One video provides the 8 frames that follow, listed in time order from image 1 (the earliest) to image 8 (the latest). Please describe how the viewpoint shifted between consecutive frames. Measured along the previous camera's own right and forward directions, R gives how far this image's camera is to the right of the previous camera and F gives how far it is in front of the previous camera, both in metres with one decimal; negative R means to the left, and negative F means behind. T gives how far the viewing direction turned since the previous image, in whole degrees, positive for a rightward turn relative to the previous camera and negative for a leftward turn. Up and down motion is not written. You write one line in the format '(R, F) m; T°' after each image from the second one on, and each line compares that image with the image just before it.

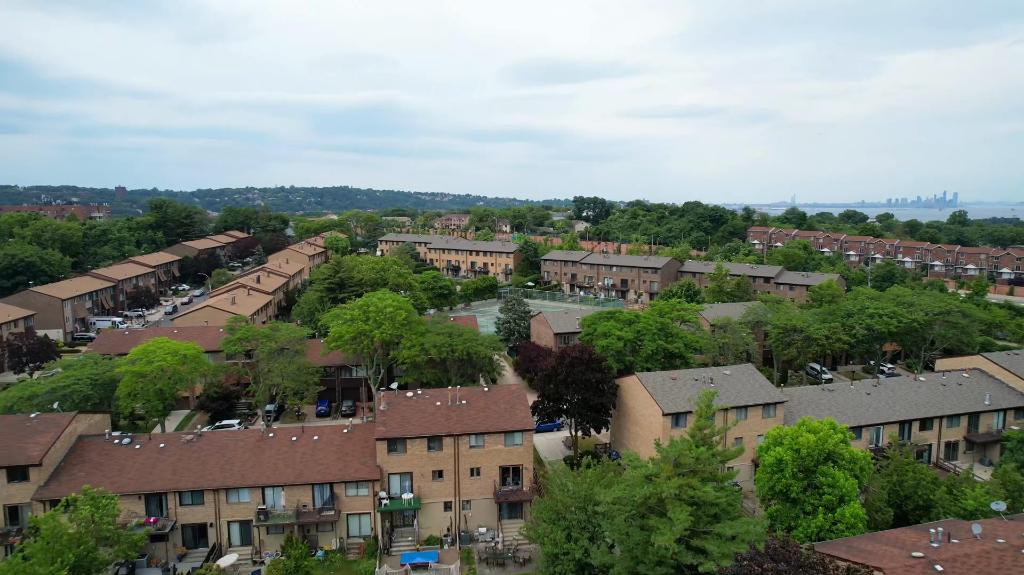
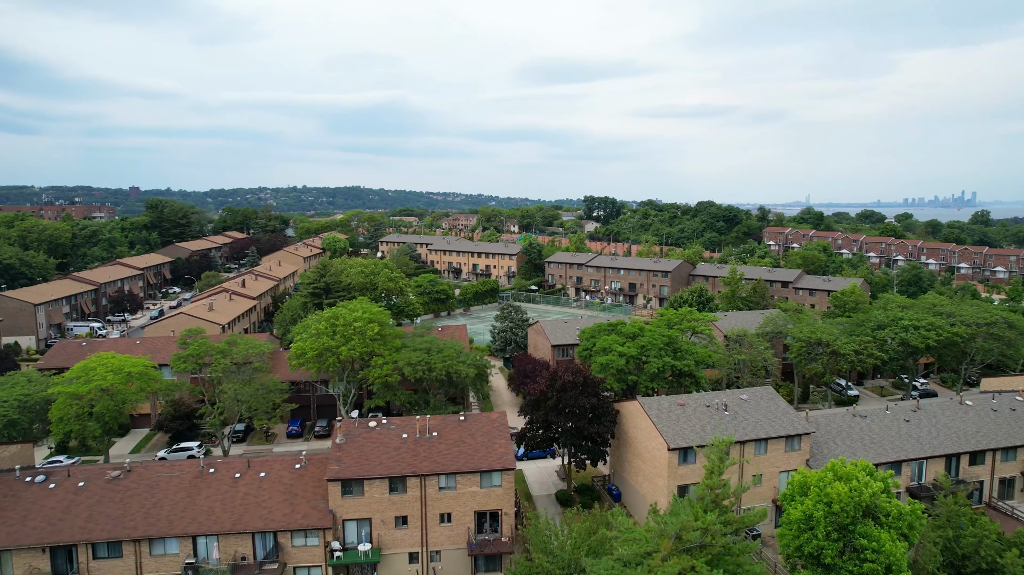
(+1.3, +4.3) m; -1°
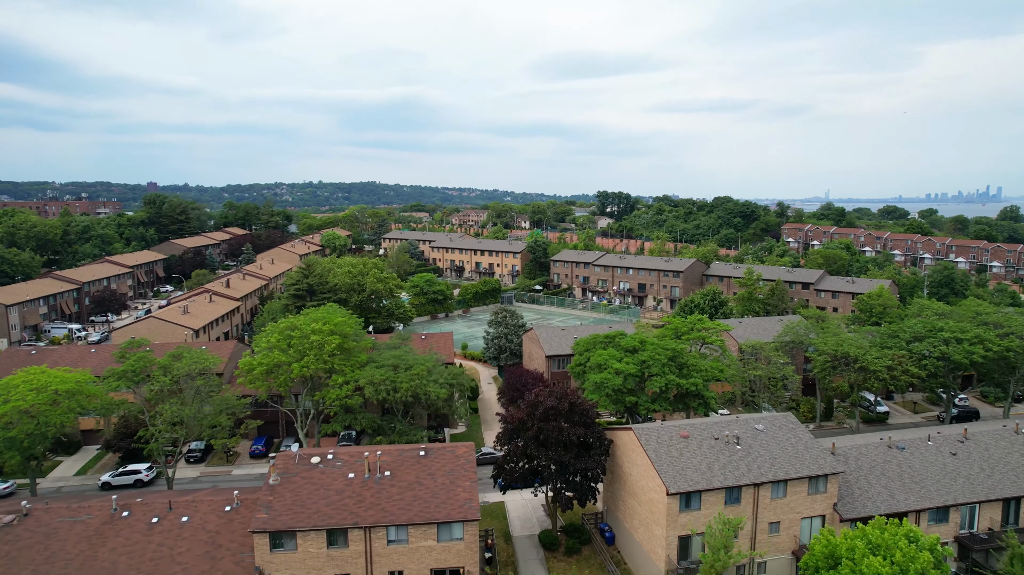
(+1.6, +4.2) m; -1°
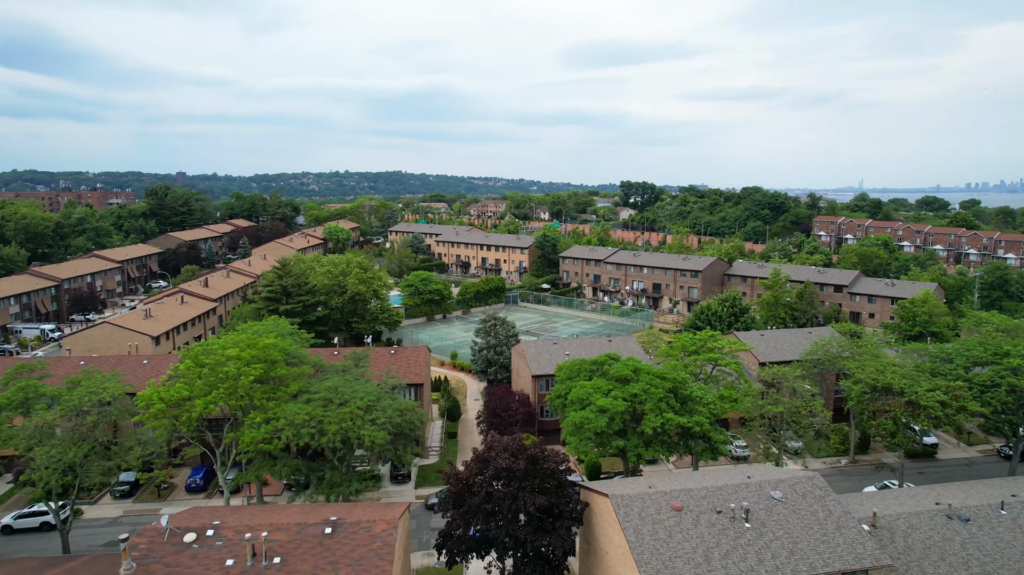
(+2.4, +5.5) m; -2°
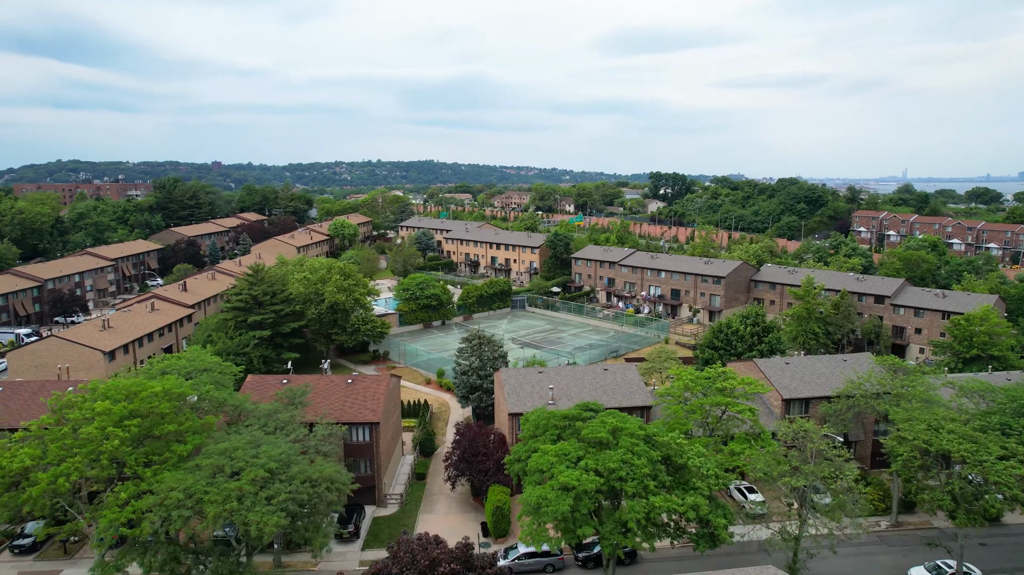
(+2.6, +5.4) m; -3°
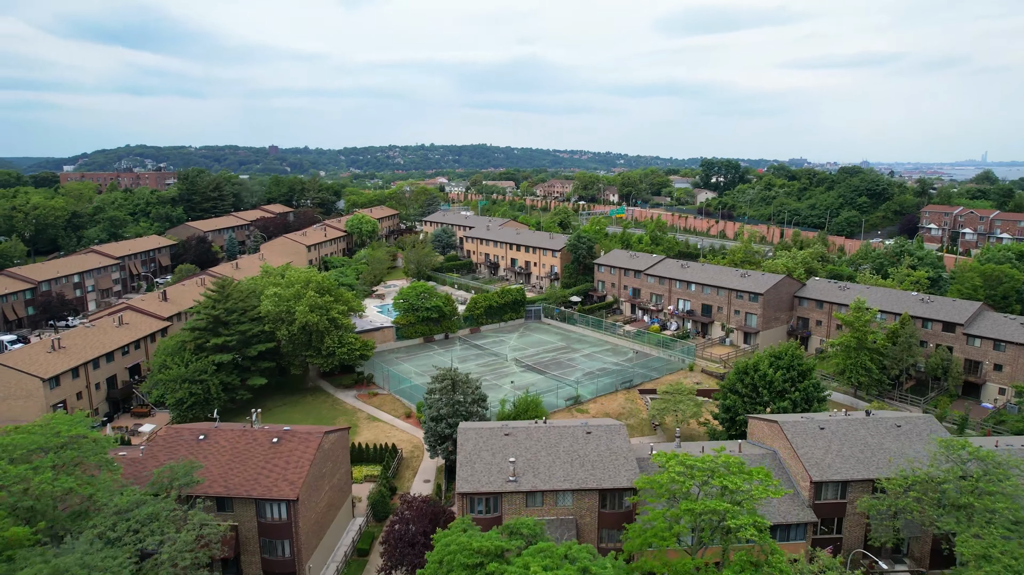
(+3.7, +6.3) m; -5°
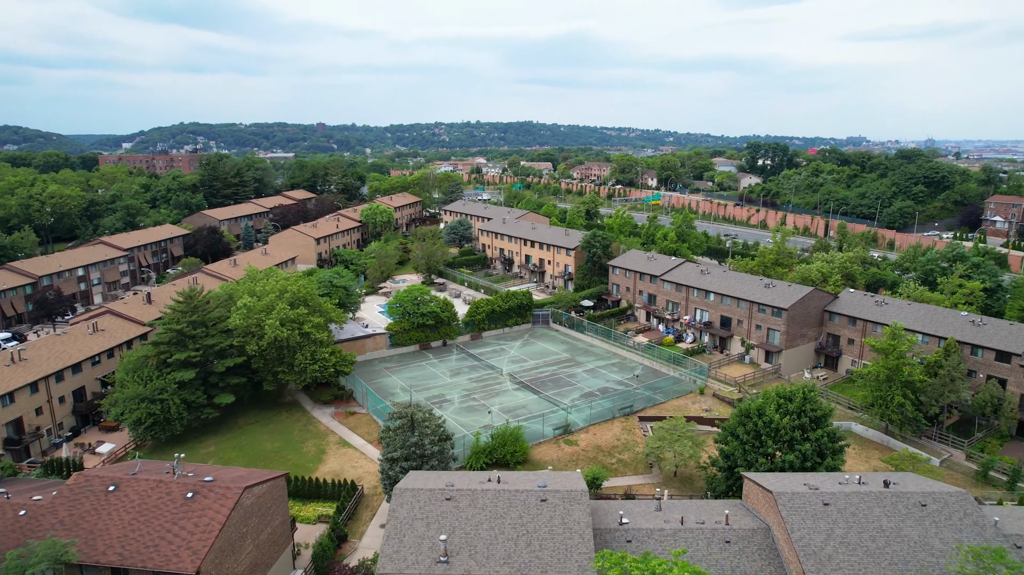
(+3.5, +4.1) m; -4°
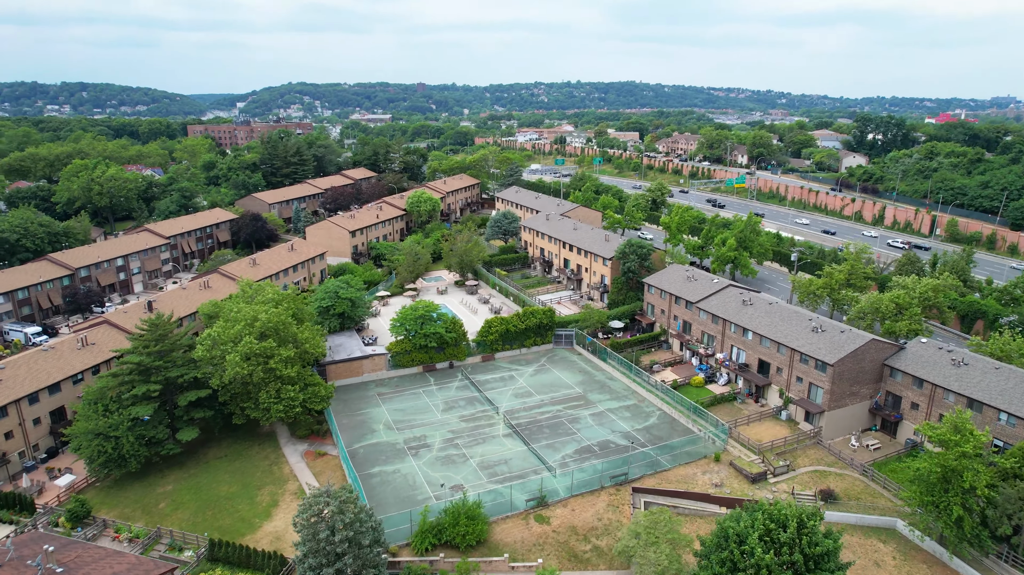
(+6.0, +5.7) m; -8°
